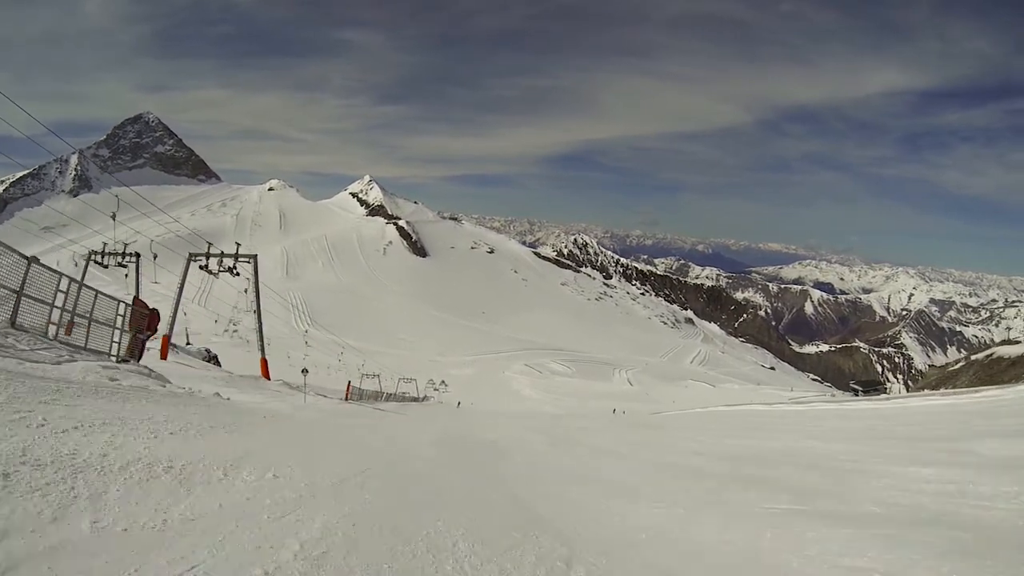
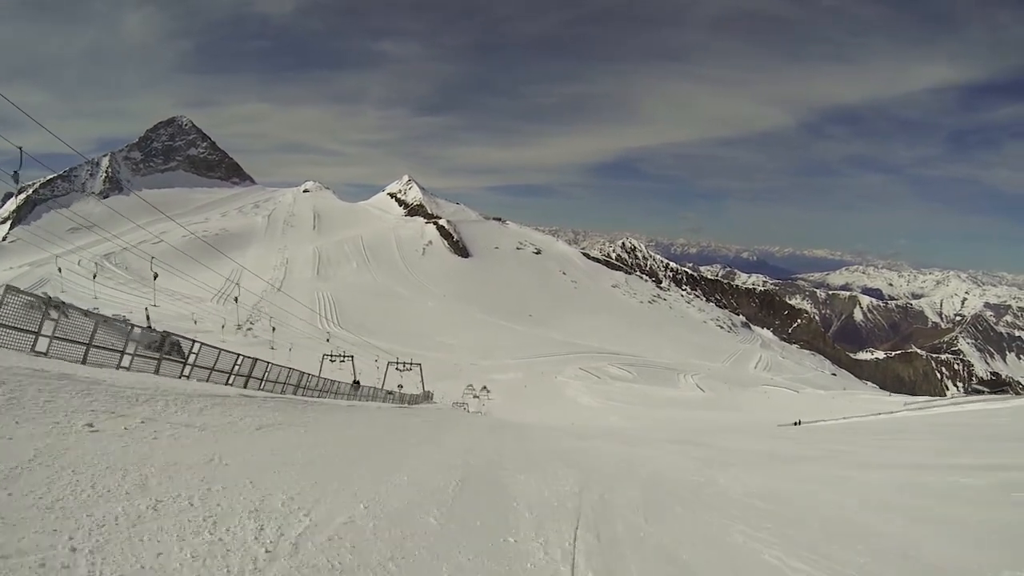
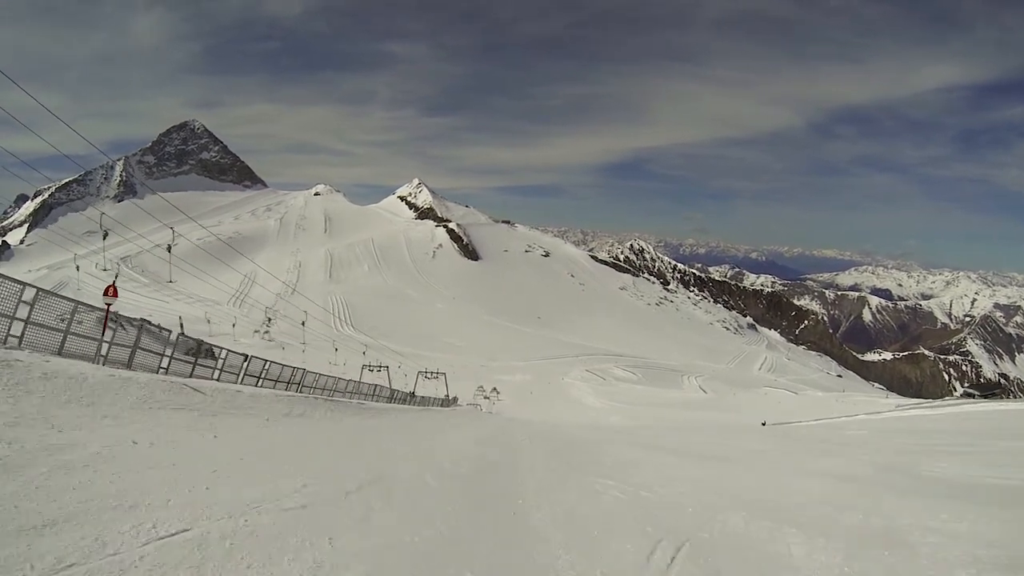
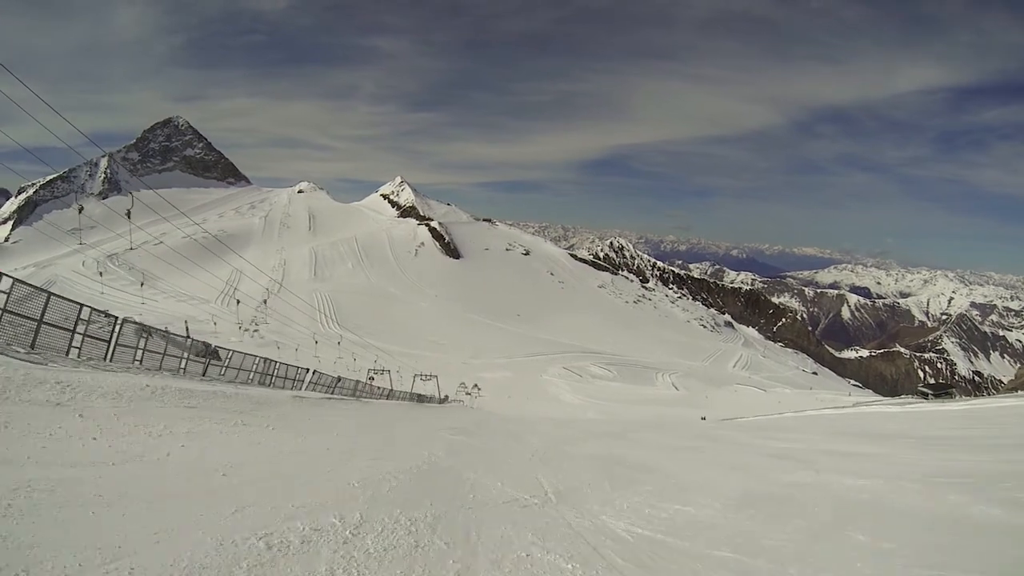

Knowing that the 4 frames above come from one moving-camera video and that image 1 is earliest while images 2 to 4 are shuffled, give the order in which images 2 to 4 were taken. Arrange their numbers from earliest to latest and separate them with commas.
4, 3, 2
